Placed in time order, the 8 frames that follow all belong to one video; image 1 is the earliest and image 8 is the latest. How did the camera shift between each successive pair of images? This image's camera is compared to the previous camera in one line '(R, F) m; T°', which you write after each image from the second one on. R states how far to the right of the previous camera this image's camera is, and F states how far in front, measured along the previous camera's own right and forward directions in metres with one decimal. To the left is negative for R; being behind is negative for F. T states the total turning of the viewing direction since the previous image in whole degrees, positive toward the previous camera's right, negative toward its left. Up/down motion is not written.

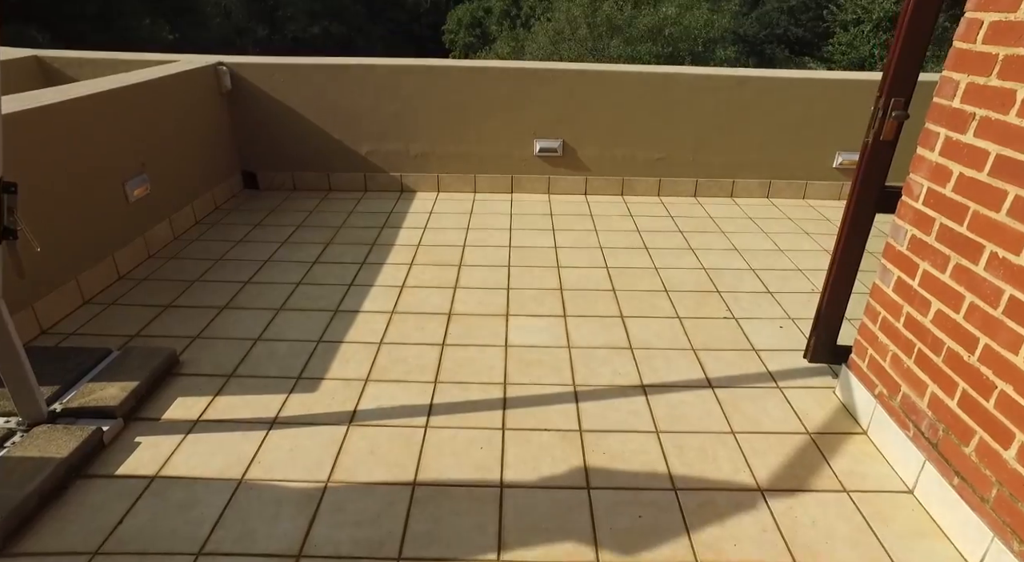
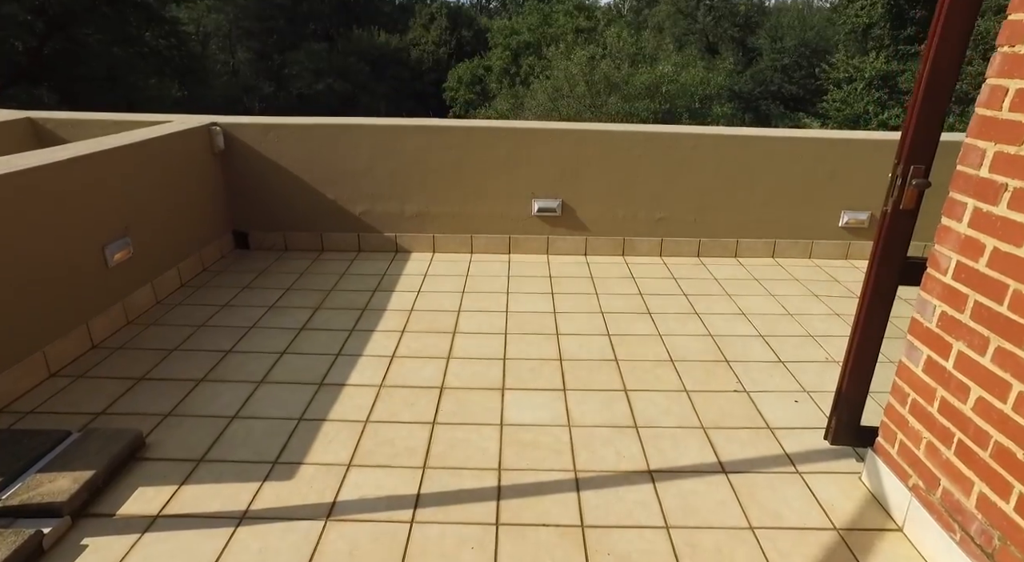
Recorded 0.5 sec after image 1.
(0.0, +0.1) m; 0°
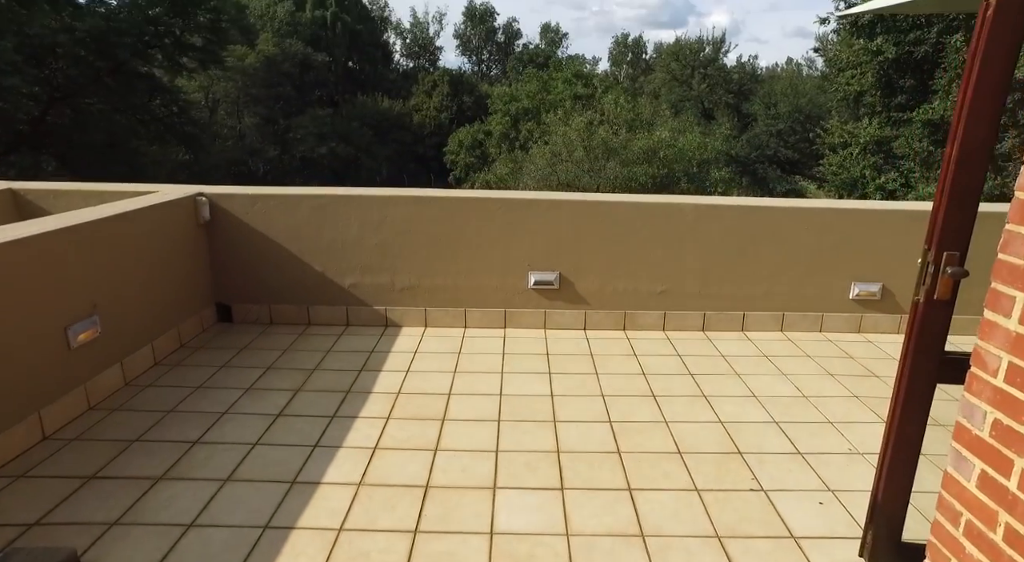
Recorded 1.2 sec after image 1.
(0.0, +0.2) m; 0°
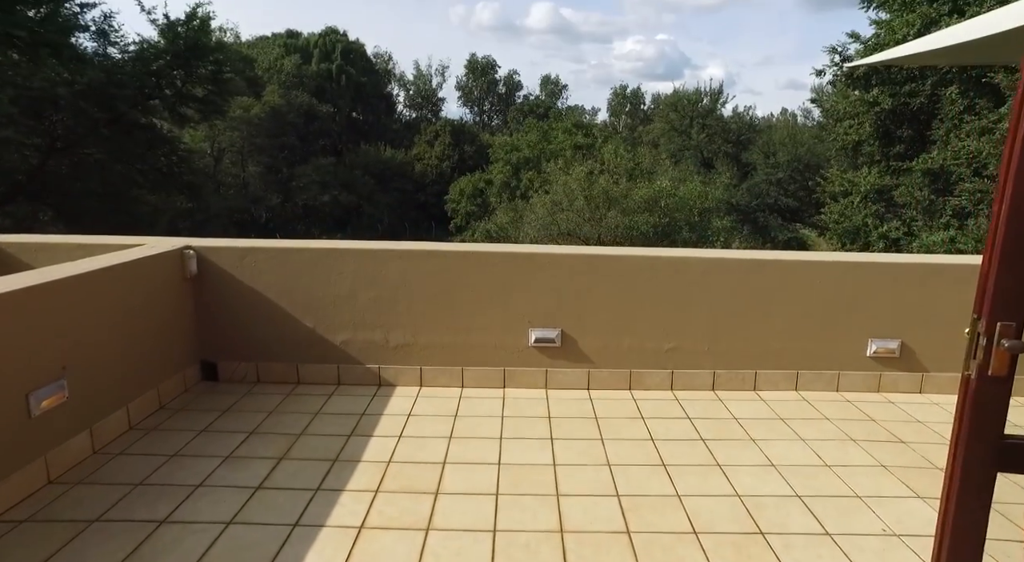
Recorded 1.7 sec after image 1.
(0.0, +0.2) m; 0°
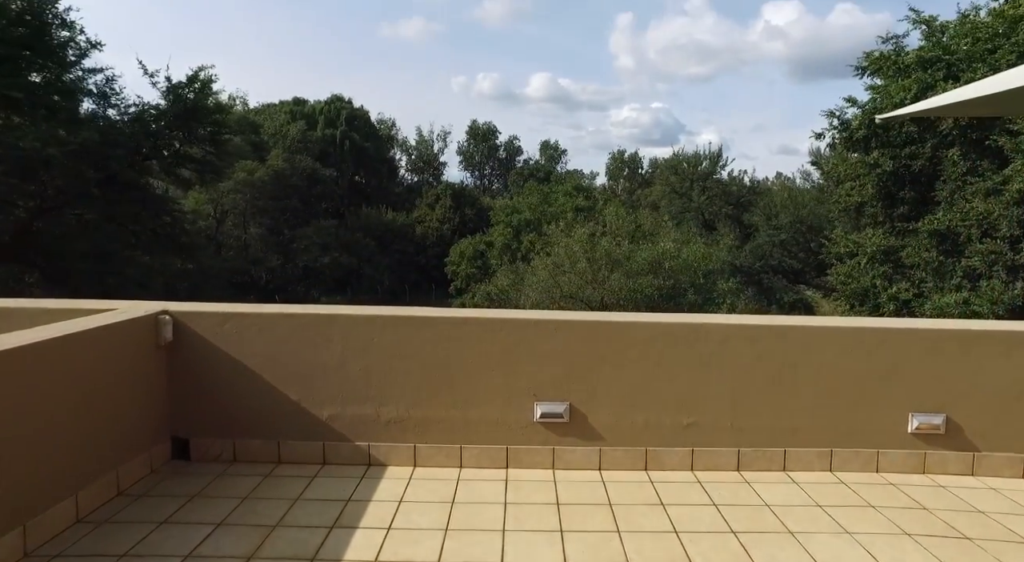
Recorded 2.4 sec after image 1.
(0.0, +0.3) m; 0°
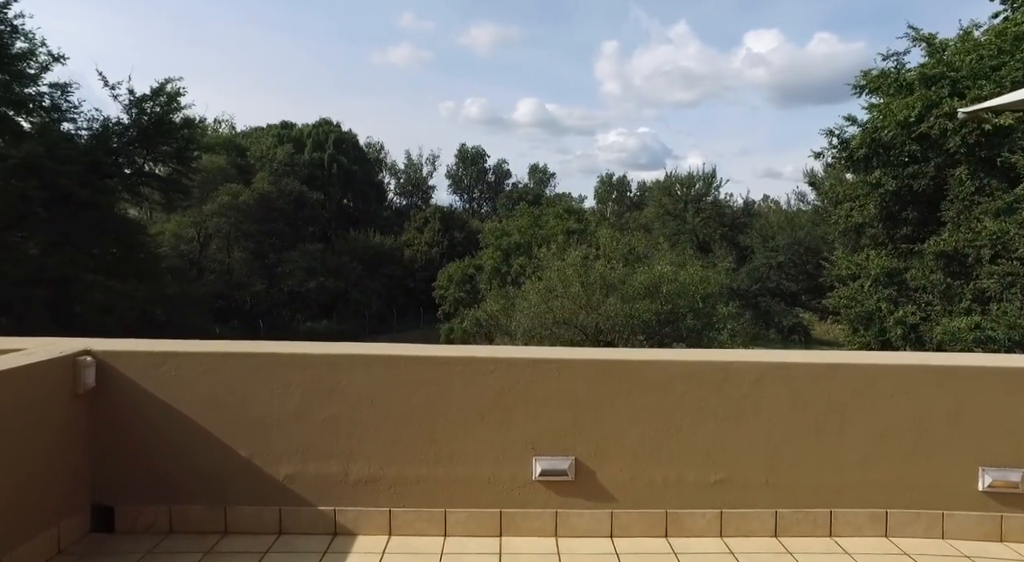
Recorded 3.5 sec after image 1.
(0.0, +0.5) m; +1°
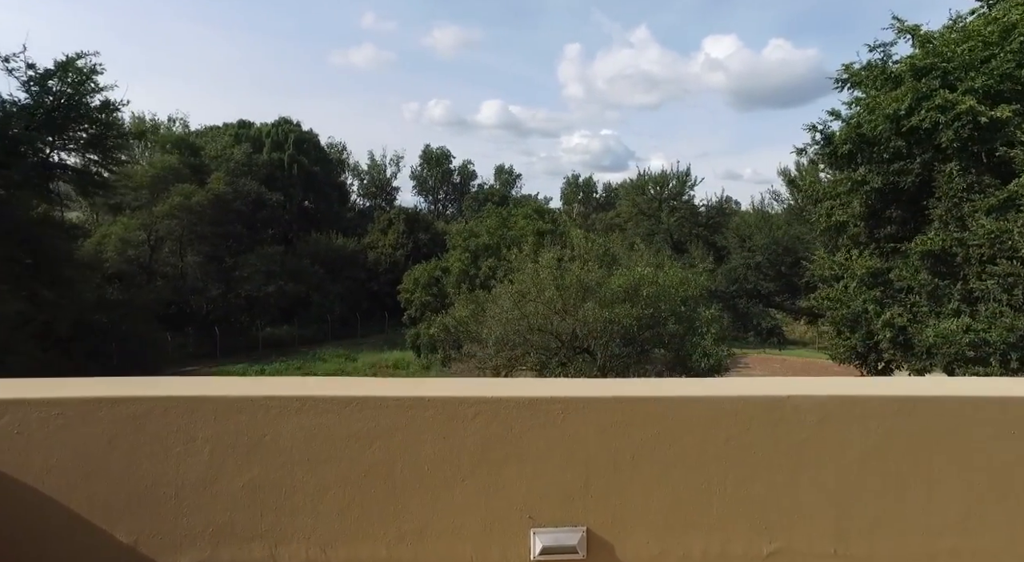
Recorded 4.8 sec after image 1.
(-0.1, +0.7) m; +3°
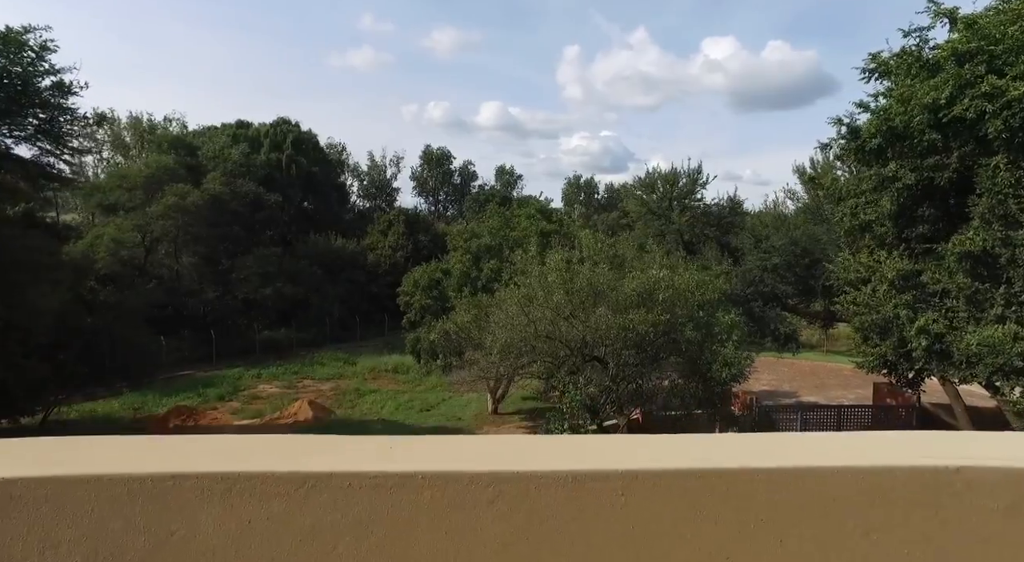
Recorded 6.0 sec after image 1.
(-0.1, +0.7) m; 0°
